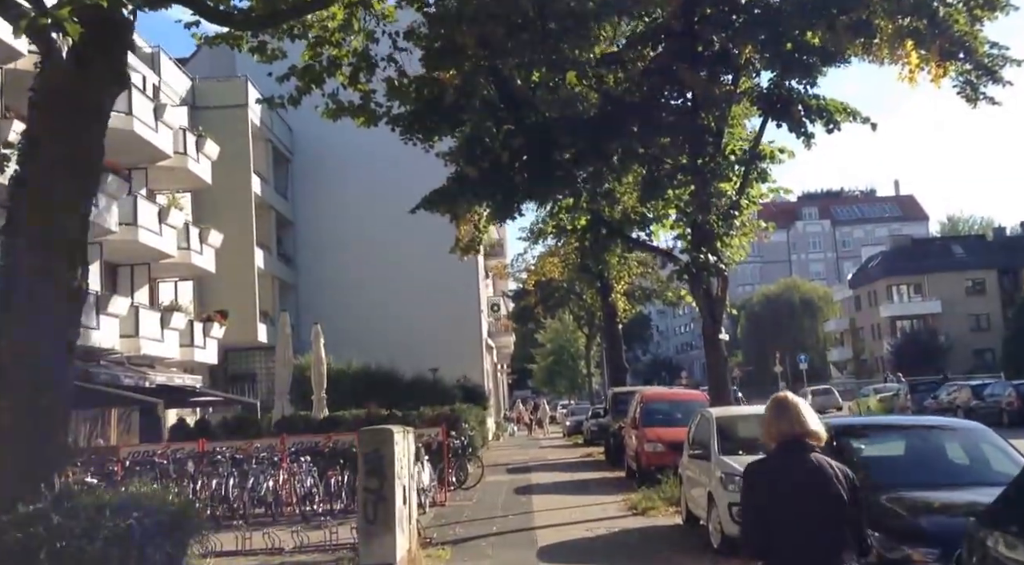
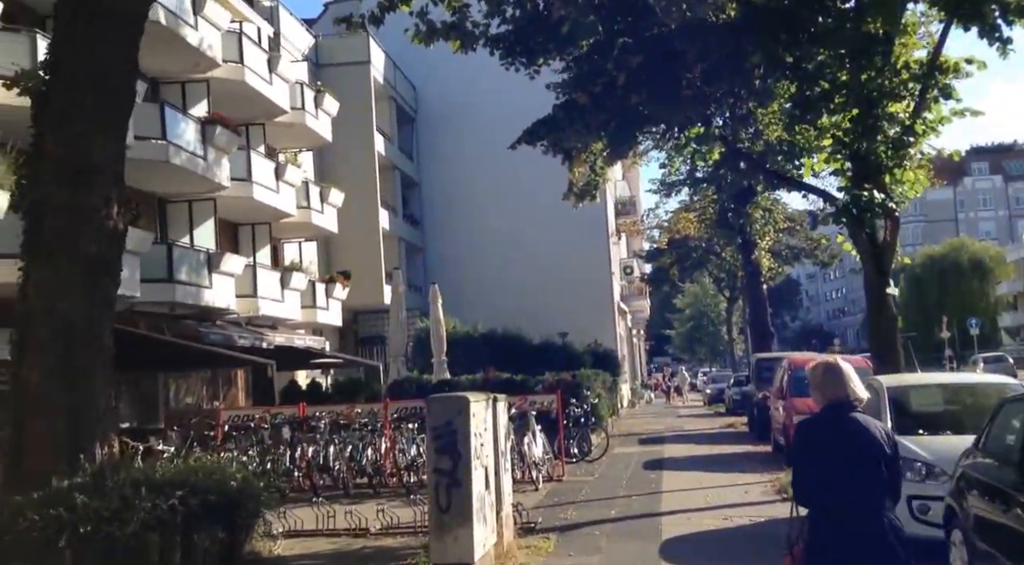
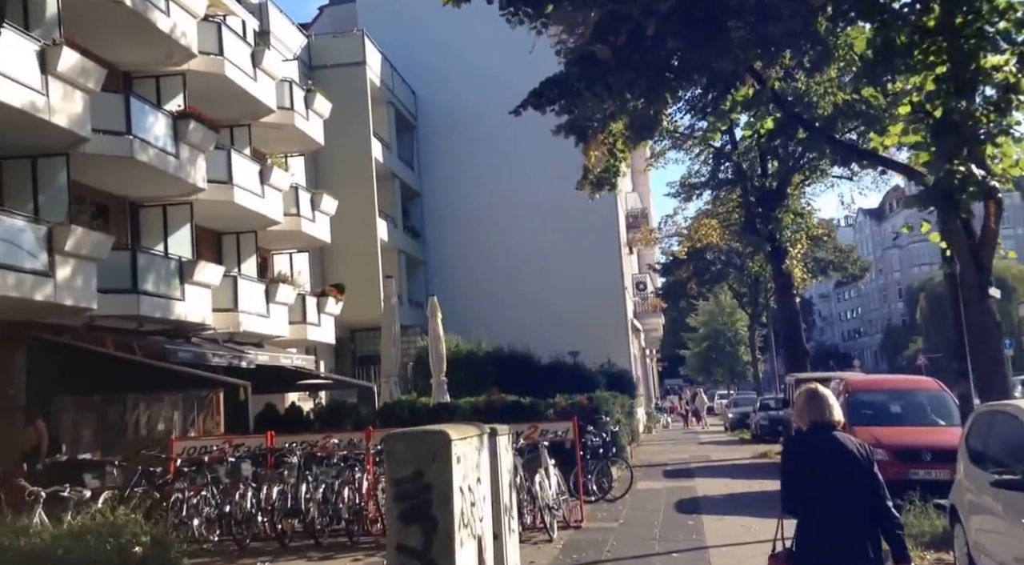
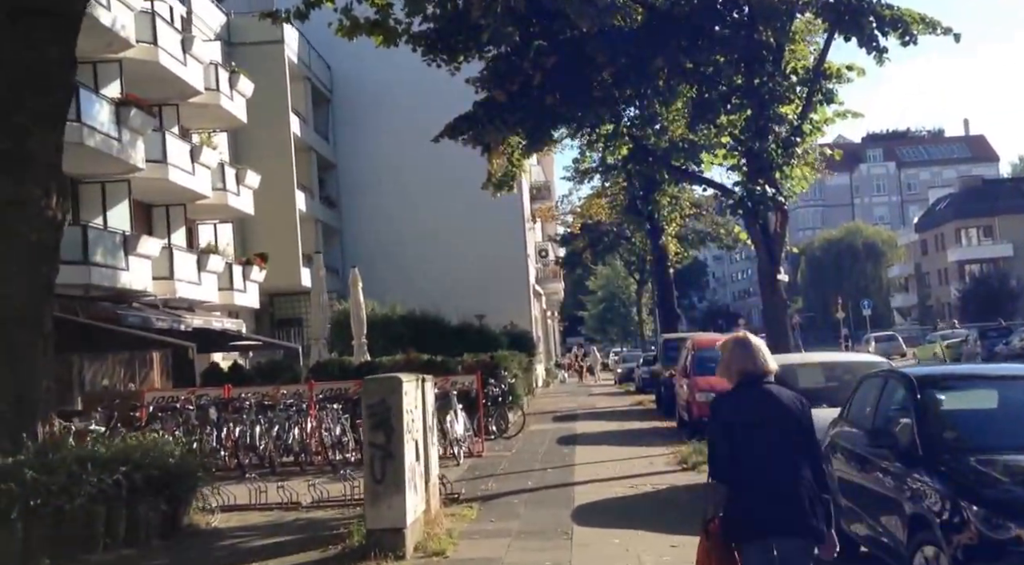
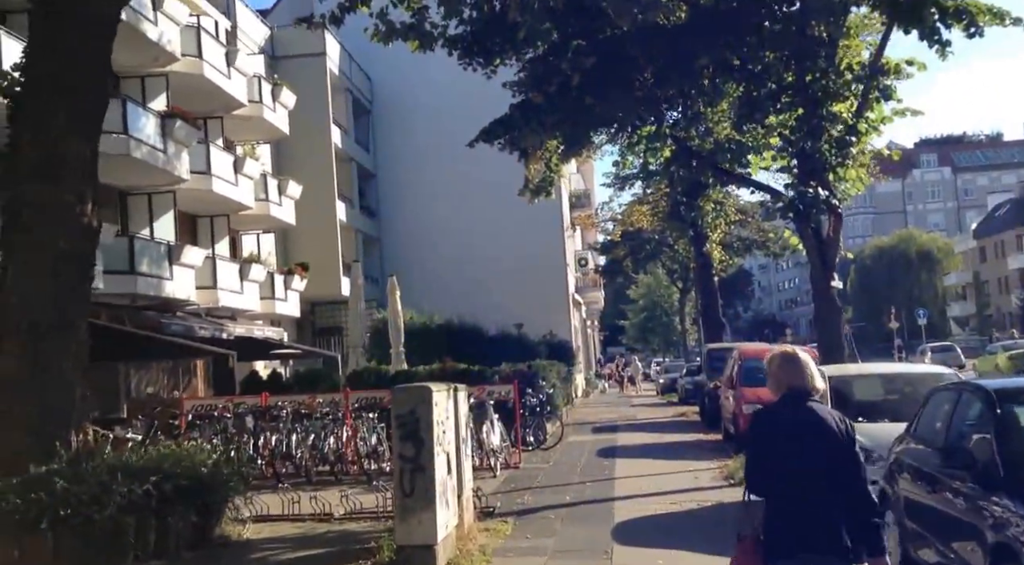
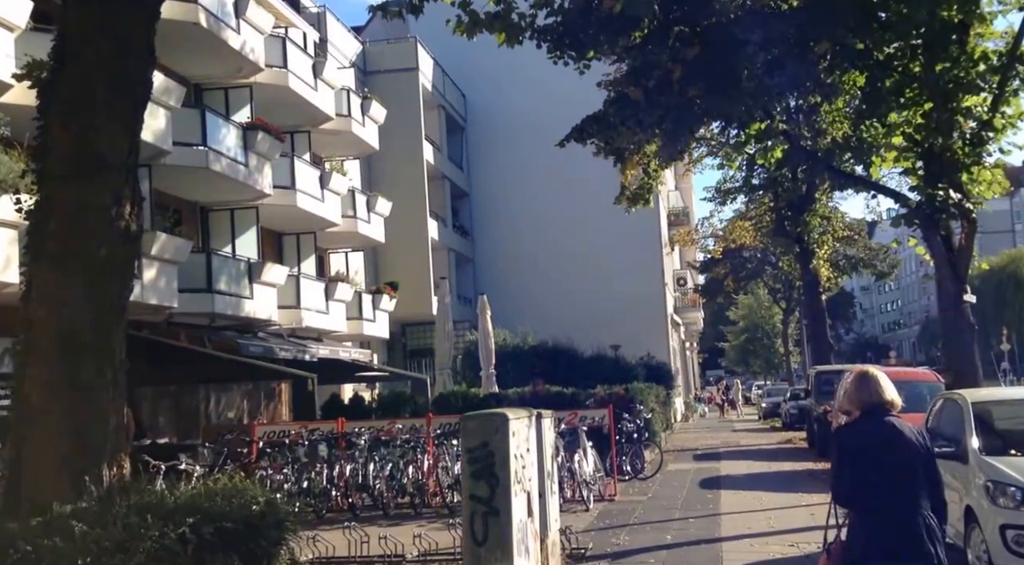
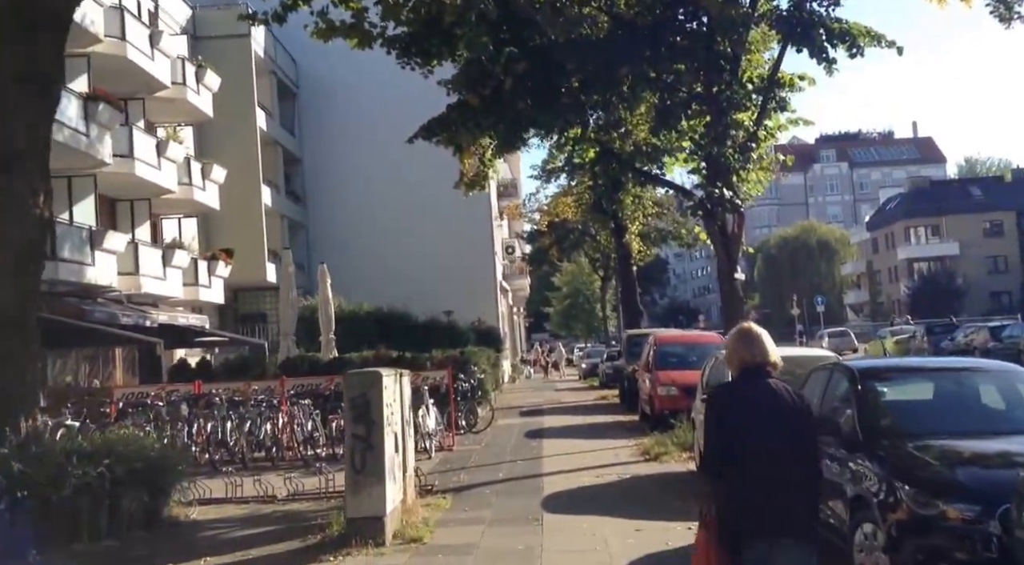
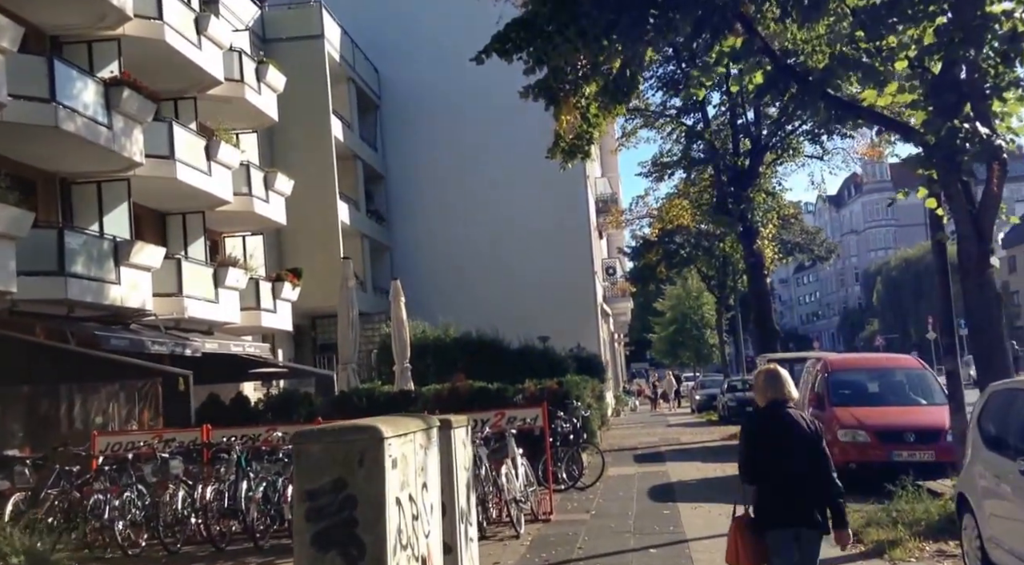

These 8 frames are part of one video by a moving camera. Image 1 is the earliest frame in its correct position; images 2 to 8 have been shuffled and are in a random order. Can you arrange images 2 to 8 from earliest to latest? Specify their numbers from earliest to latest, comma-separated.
7, 4, 5, 2, 6, 3, 8
